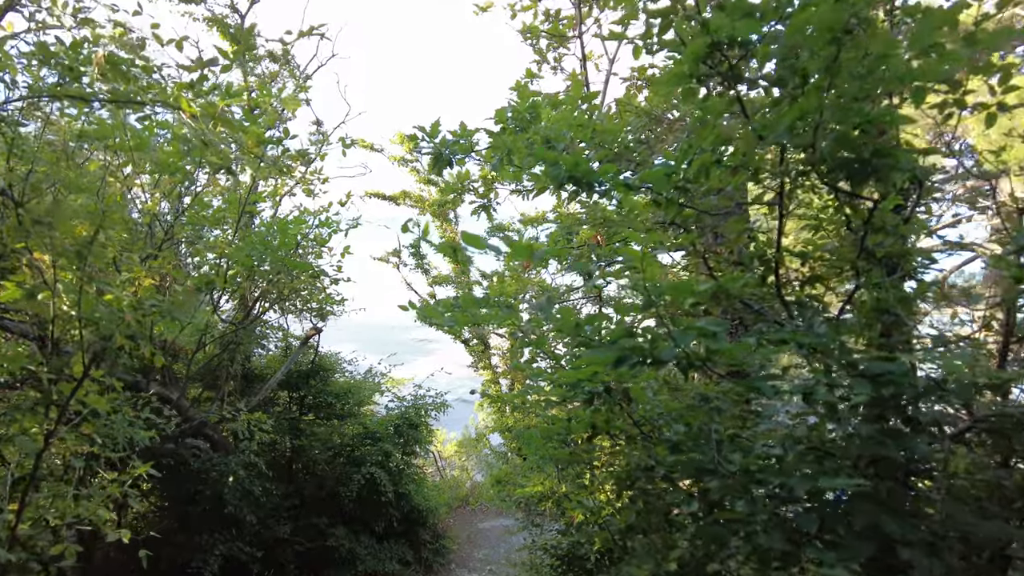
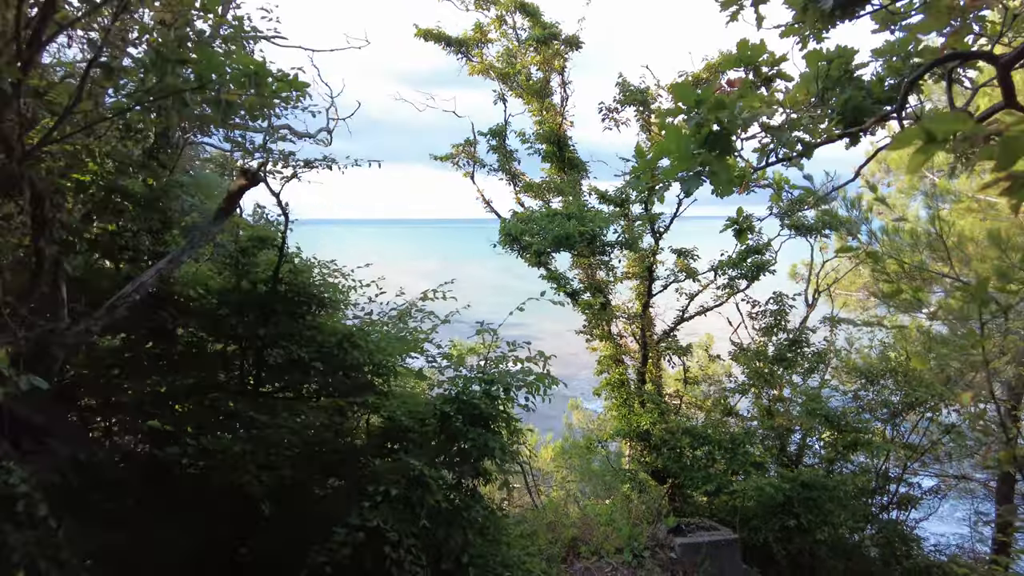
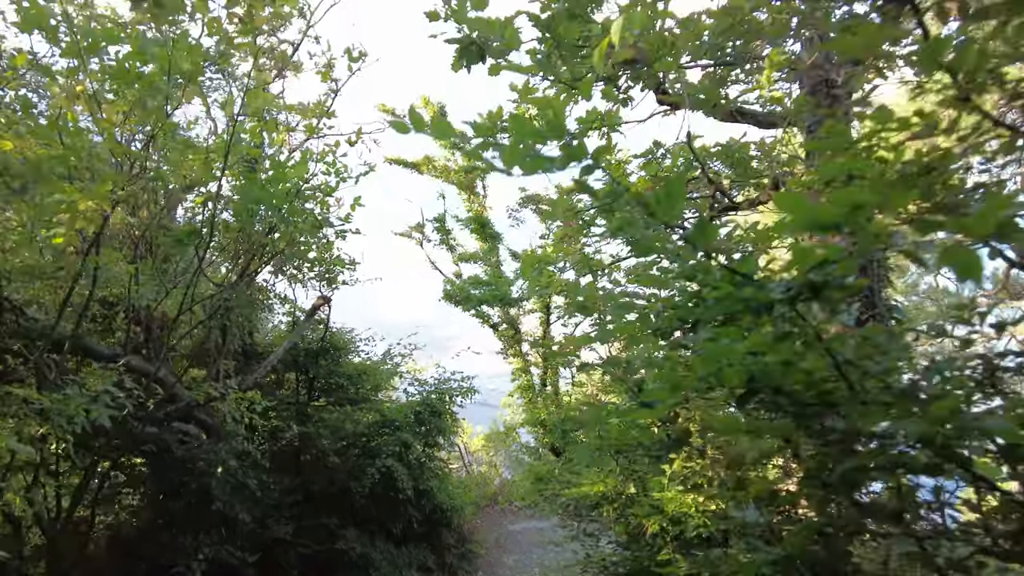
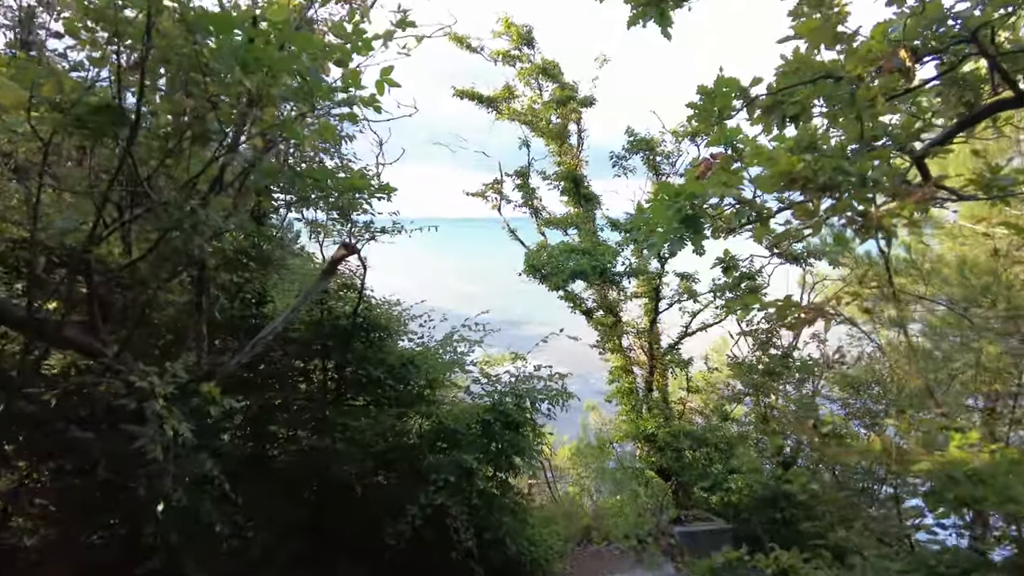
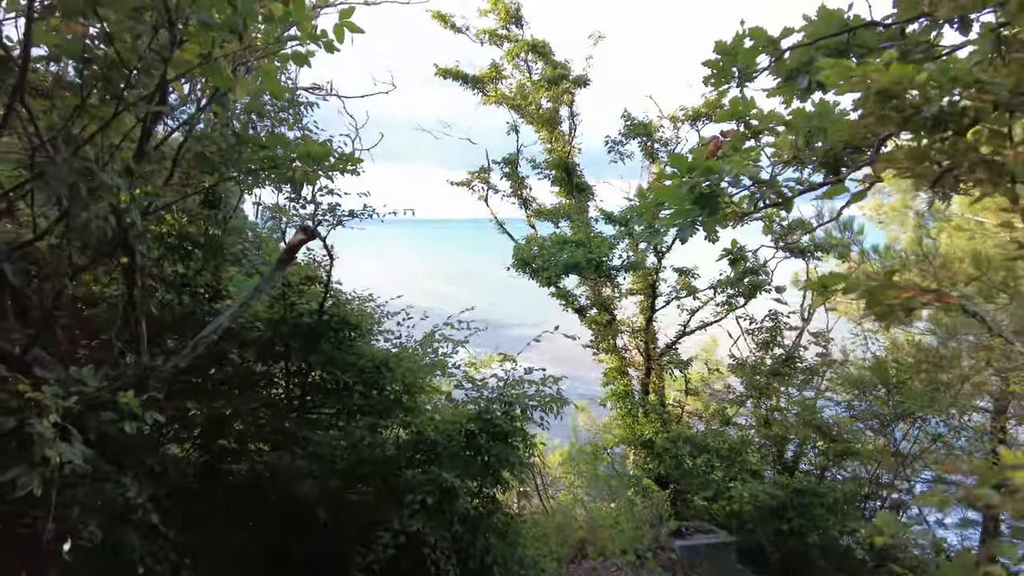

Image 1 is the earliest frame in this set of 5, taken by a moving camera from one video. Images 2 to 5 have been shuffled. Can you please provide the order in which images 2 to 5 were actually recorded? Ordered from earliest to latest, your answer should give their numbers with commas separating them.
3, 4, 5, 2
